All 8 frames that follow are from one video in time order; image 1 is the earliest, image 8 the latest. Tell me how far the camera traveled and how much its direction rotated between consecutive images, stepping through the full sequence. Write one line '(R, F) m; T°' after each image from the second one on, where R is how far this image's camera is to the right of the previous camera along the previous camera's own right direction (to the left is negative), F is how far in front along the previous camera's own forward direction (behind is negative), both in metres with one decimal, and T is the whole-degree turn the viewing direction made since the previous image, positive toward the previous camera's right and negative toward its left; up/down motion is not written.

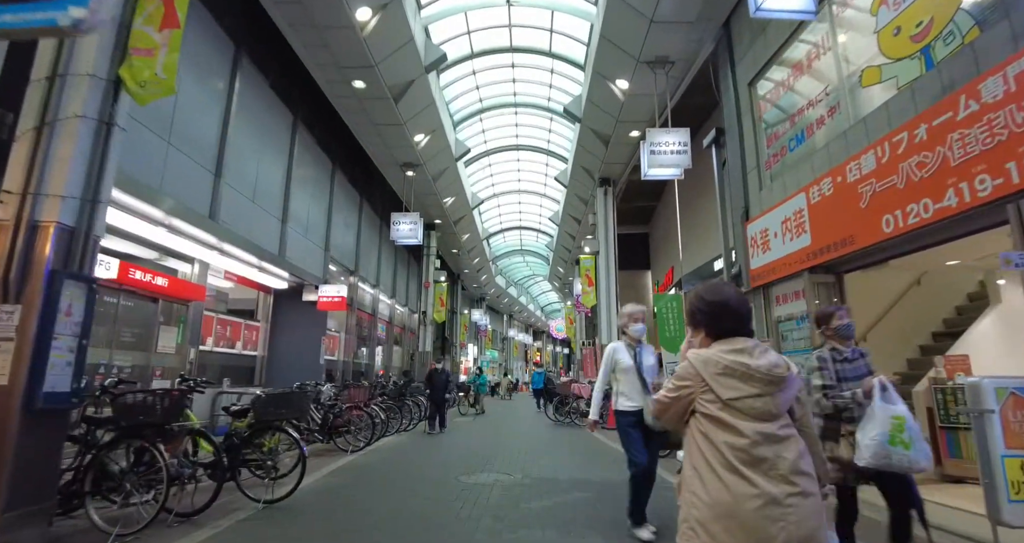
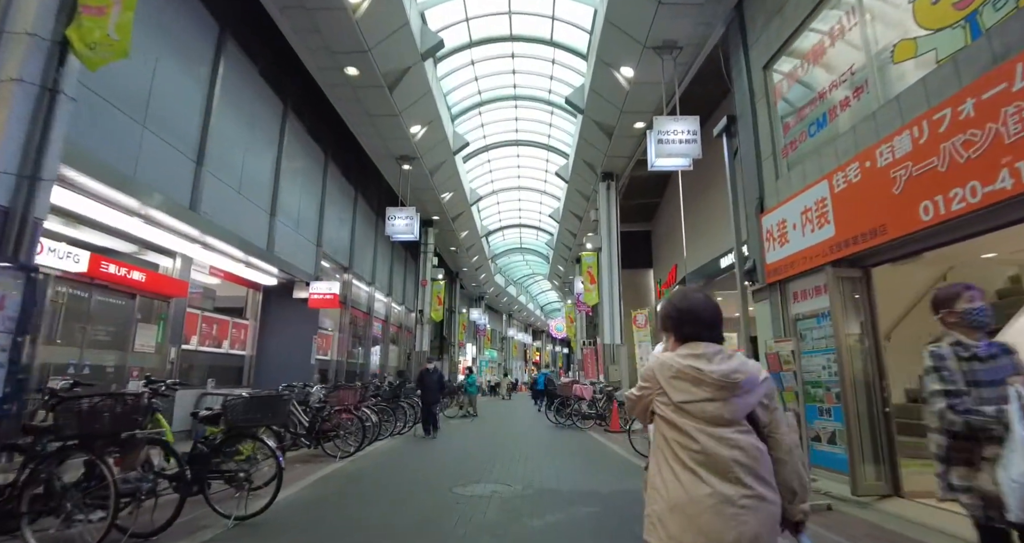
(0.0, +0.4) m; 0°
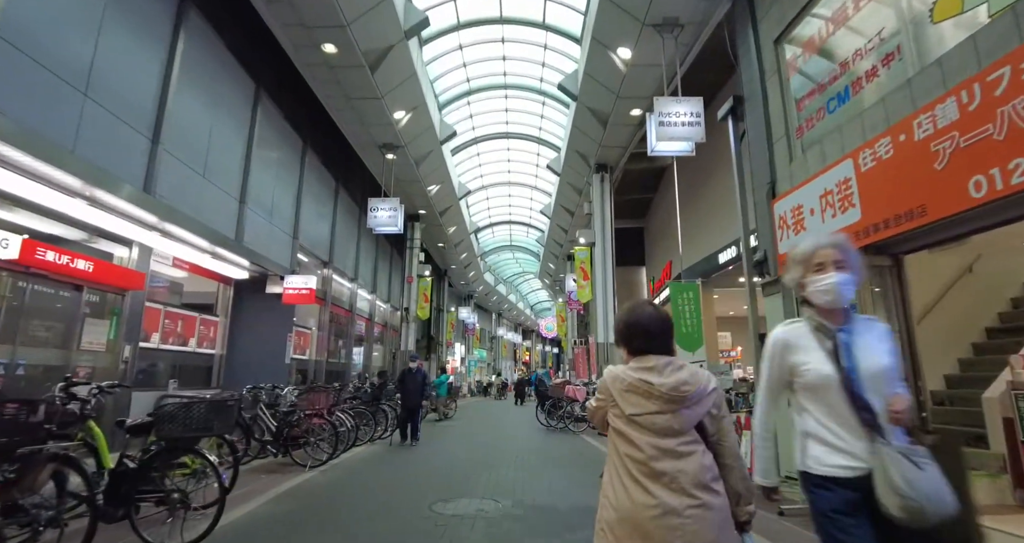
(0.0, +0.6) m; +1°
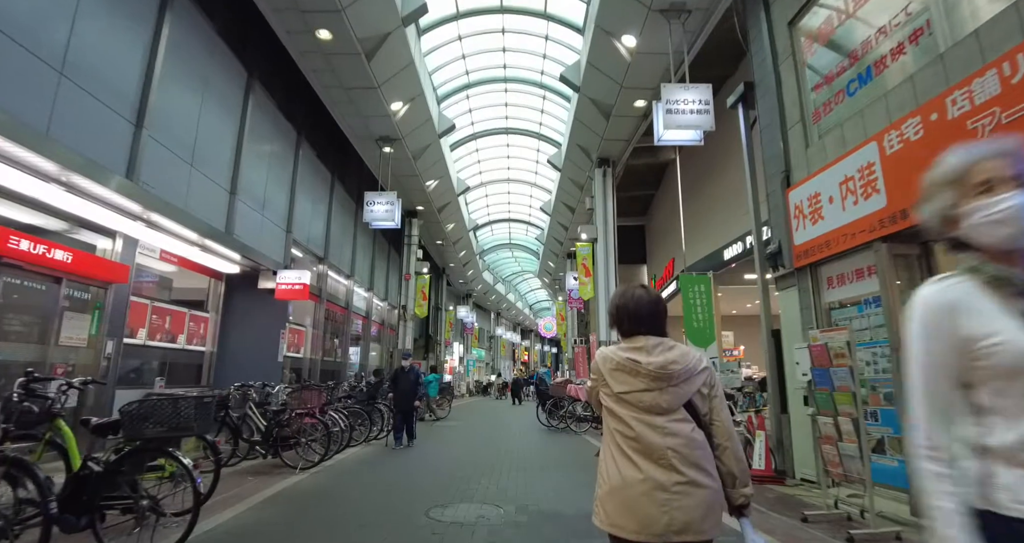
(0.0, +0.3) m; 0°
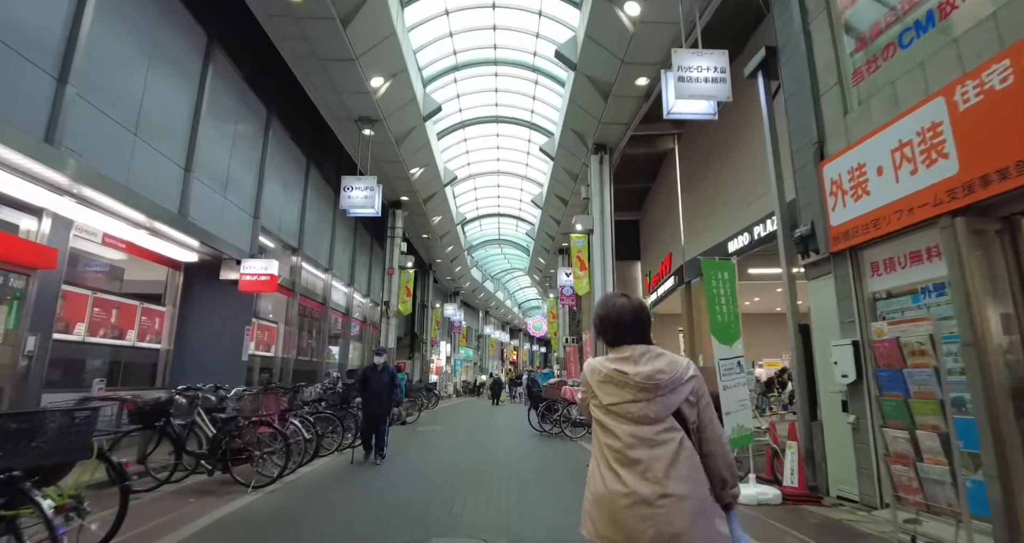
(0.0, +0.8) m; +1°
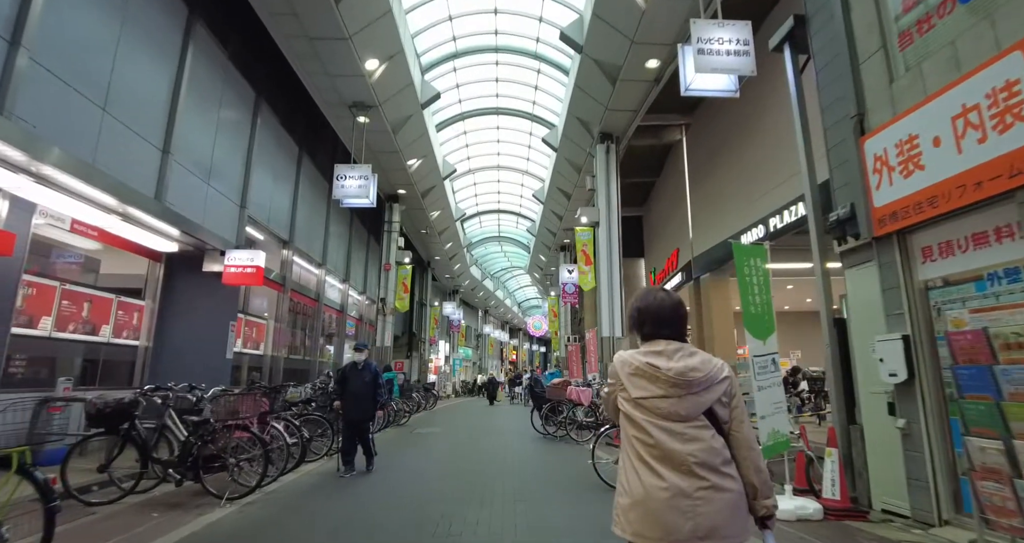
(-0.1, +0.5) m; 0°
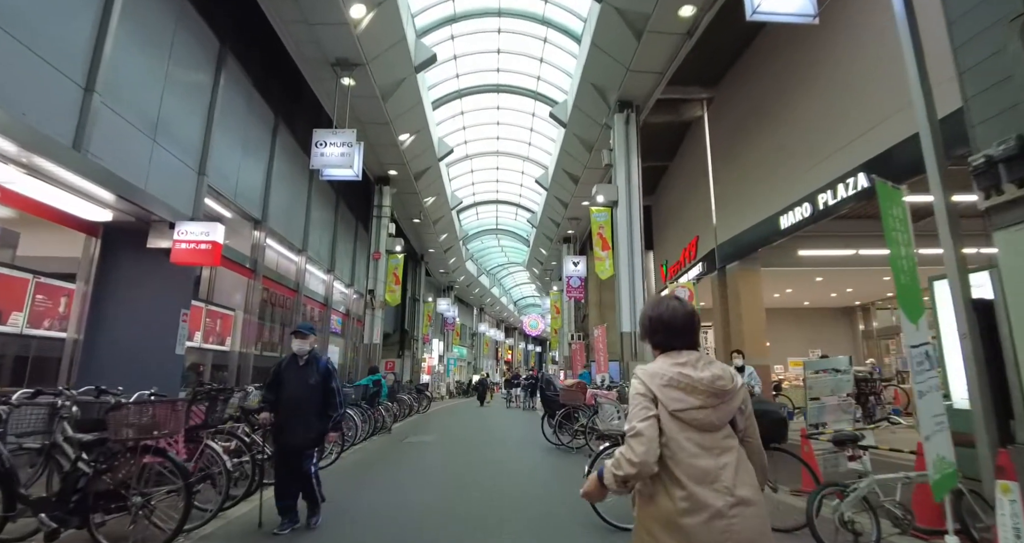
(-0.2, +1.4) m; +1°
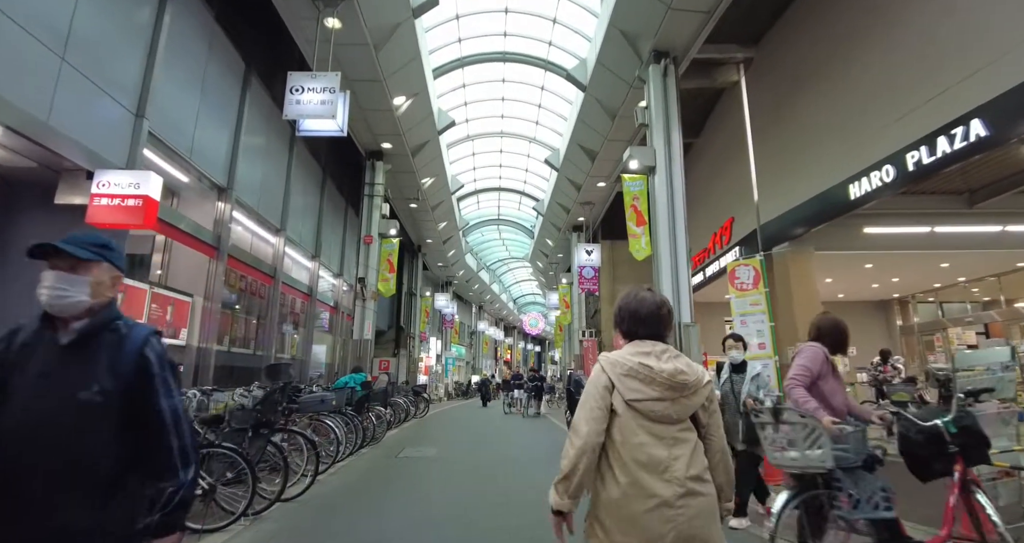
(-0.3, +1.6) m; 0°
